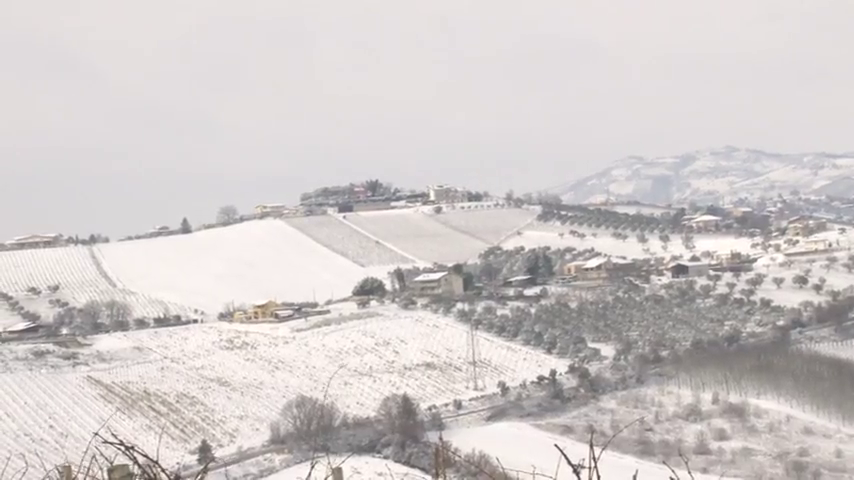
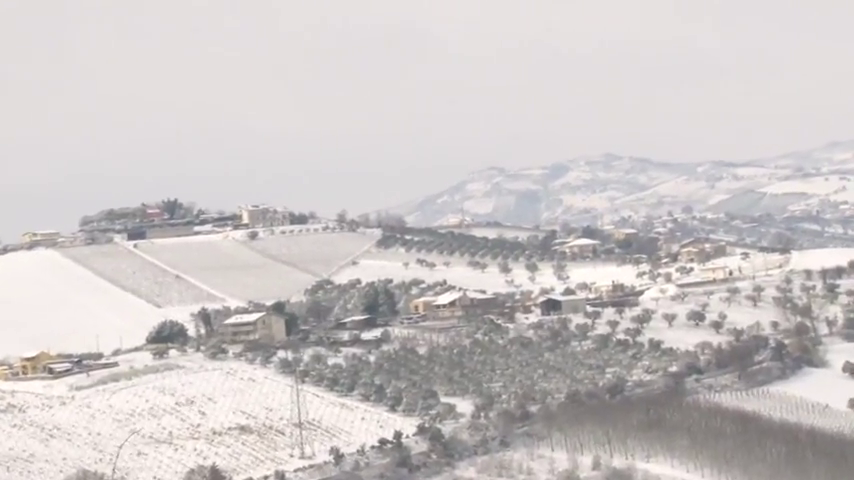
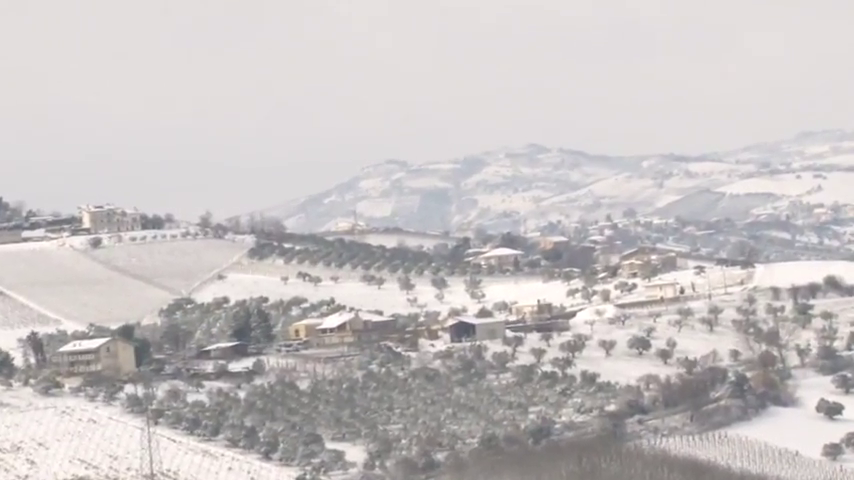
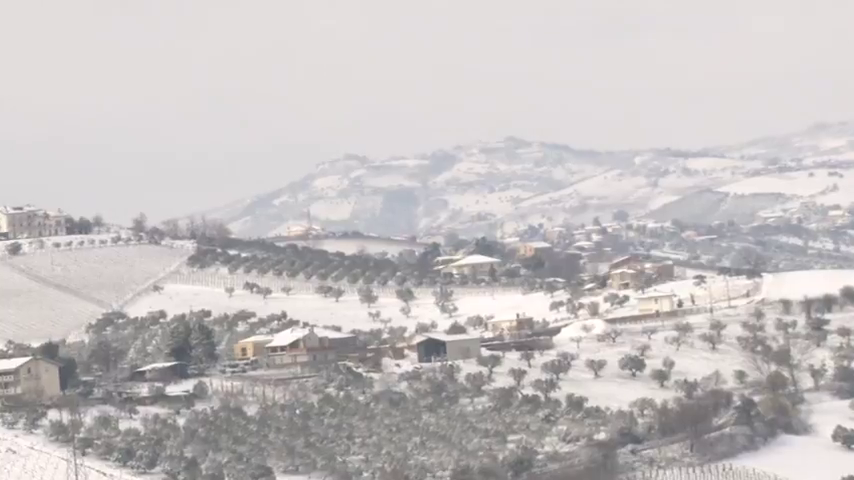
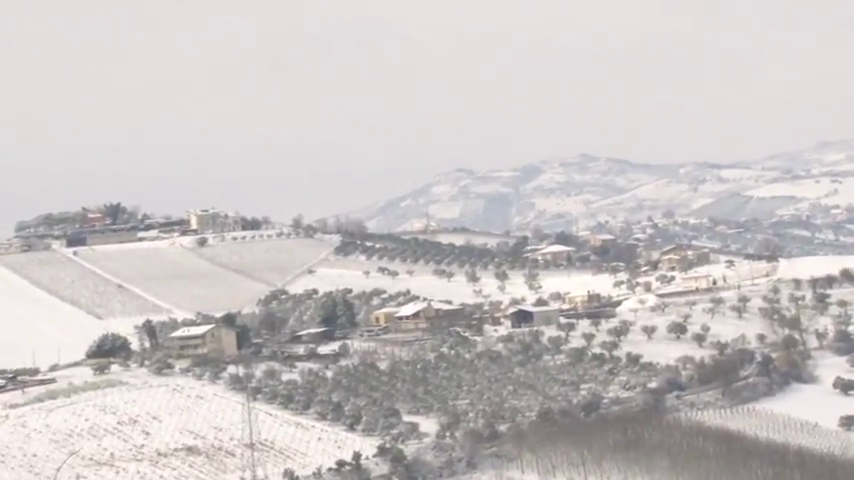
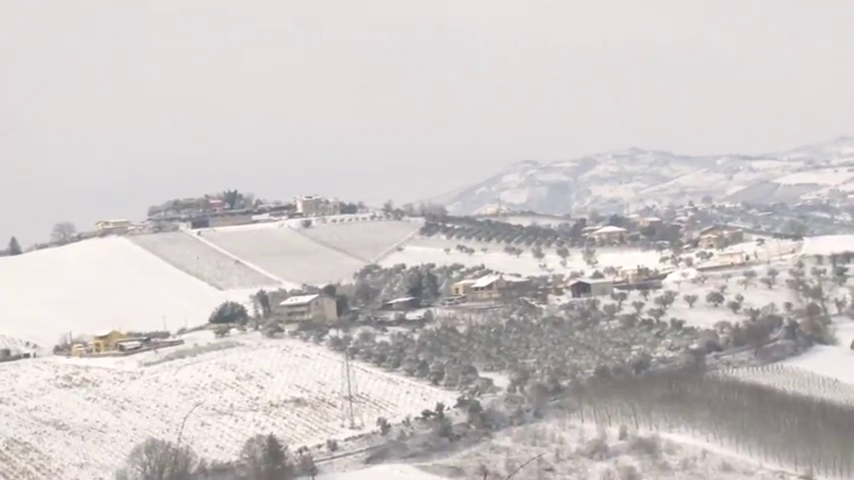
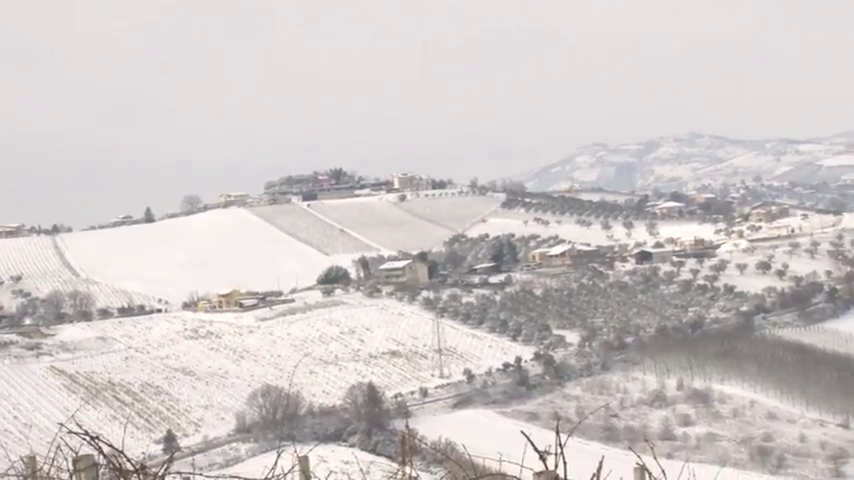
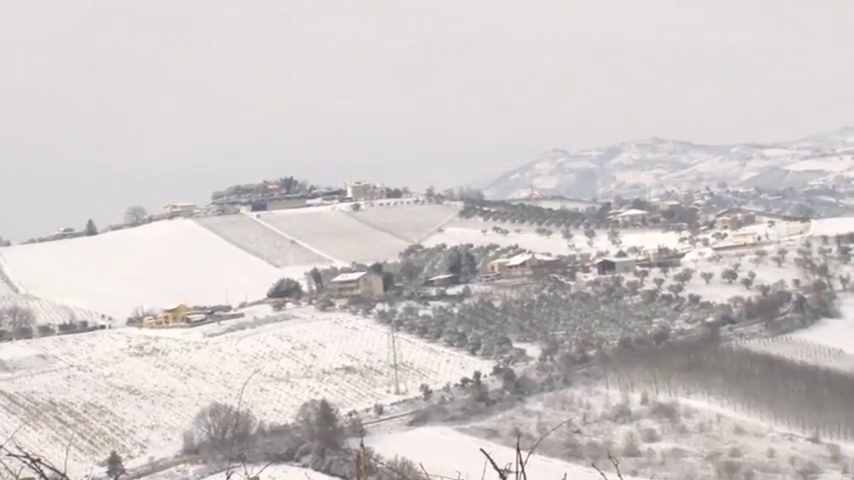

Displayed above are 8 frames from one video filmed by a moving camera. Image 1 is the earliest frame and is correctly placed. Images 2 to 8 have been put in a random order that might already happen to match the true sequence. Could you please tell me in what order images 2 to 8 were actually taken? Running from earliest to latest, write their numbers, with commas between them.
7, 8, 6, 2, 5, 3, 4
